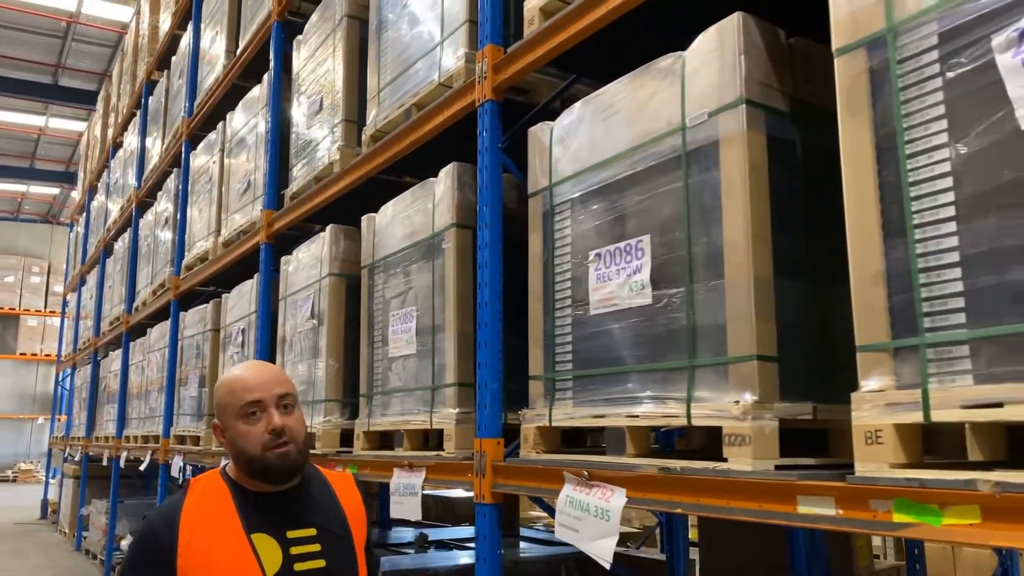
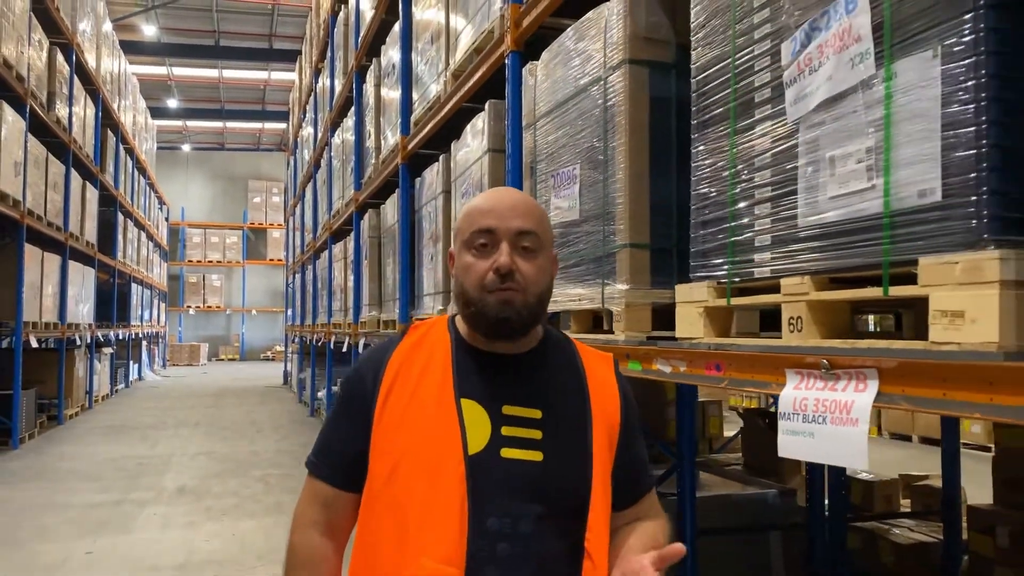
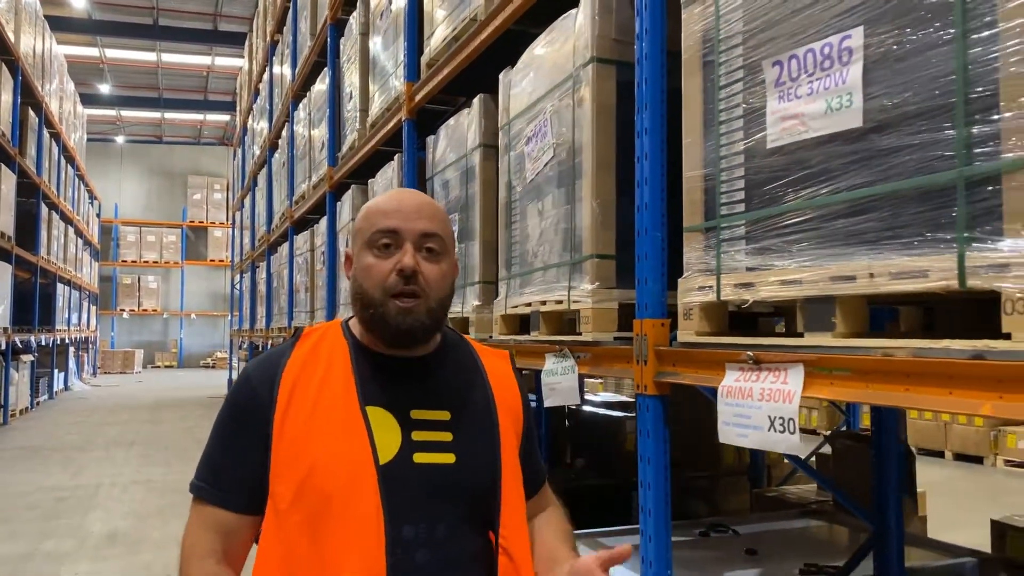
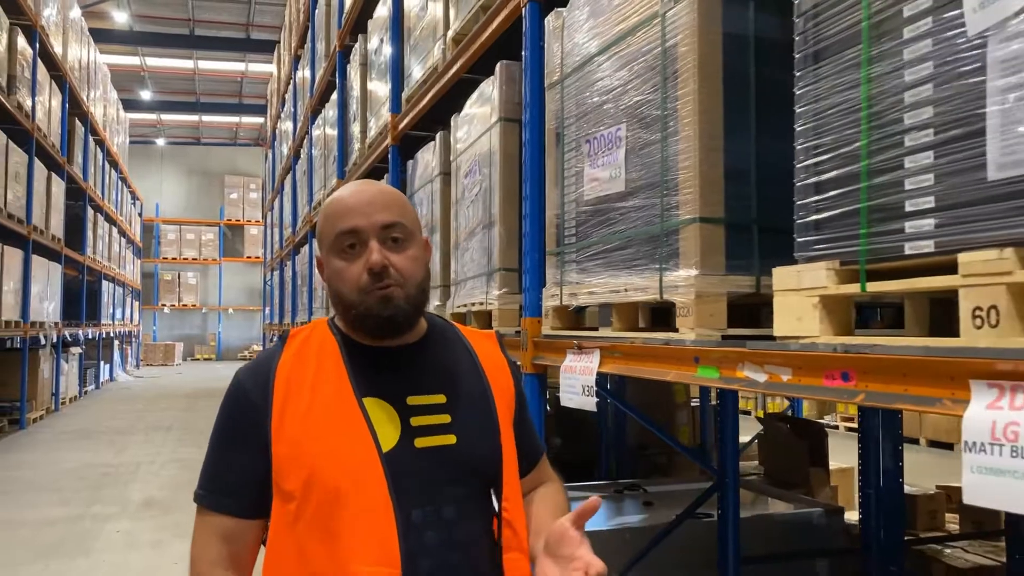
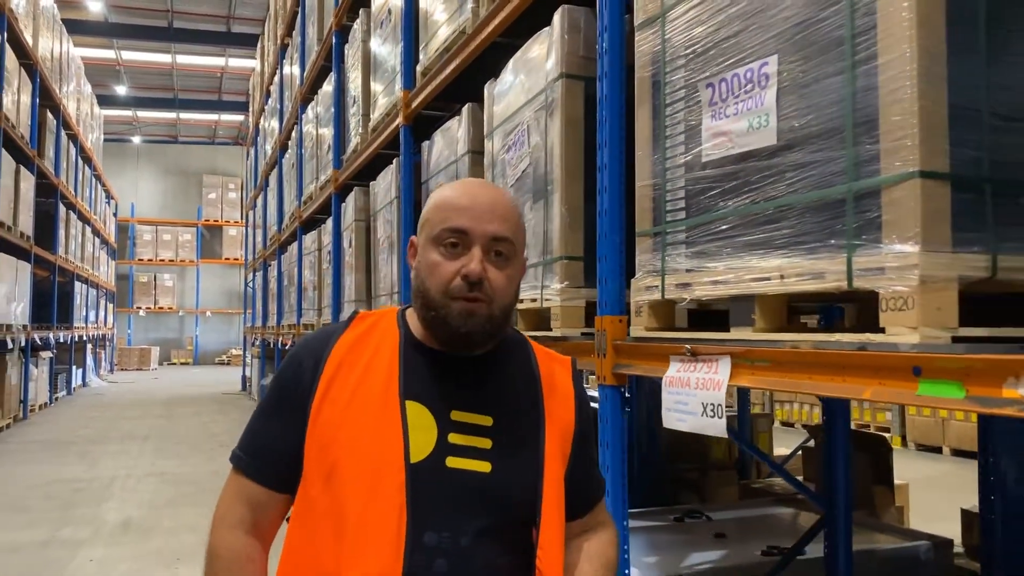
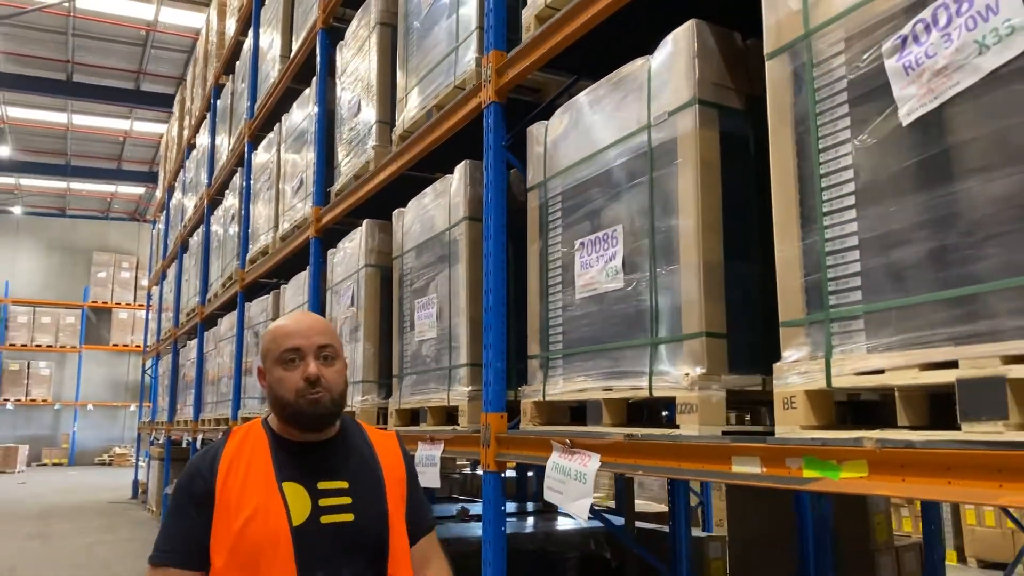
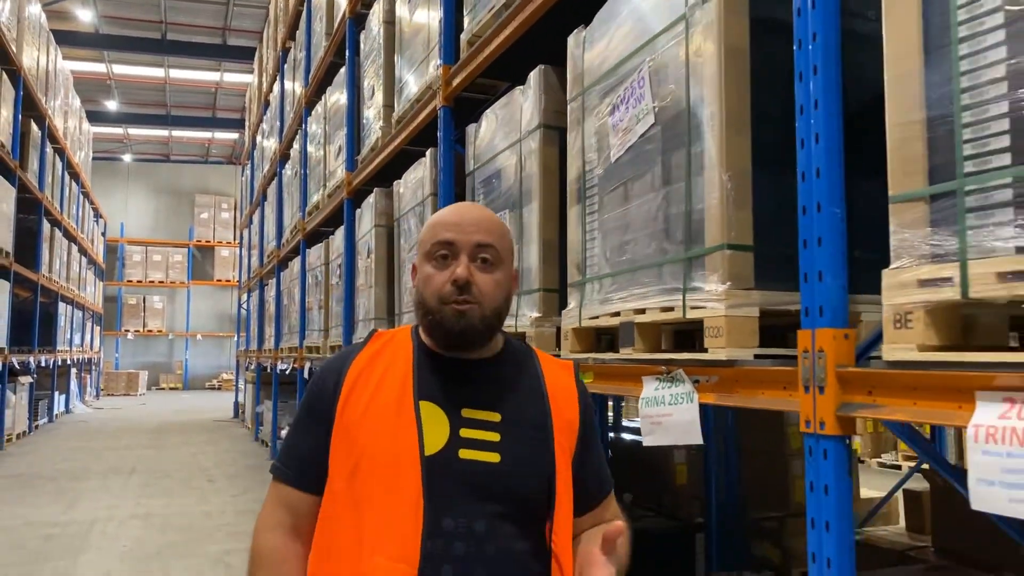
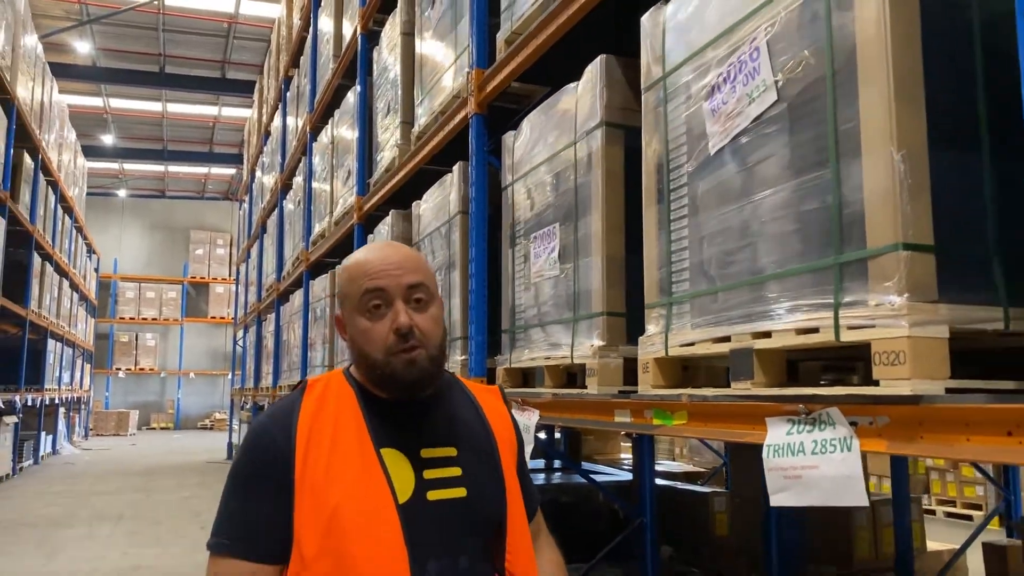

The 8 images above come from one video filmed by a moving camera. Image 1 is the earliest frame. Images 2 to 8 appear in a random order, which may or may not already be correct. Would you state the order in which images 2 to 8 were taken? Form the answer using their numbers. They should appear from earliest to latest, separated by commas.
6, 8, 7, 3, 5, 4, 2
